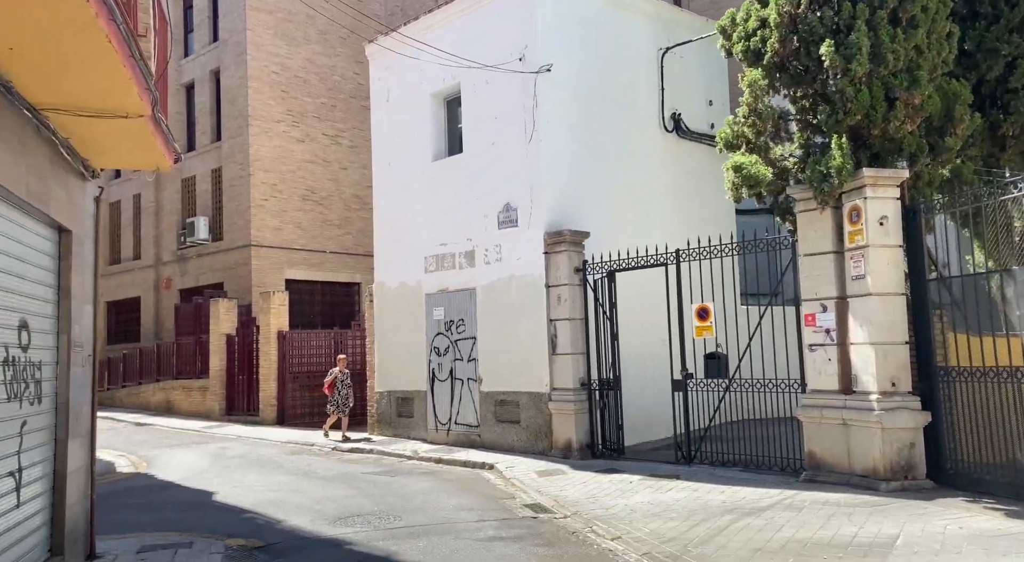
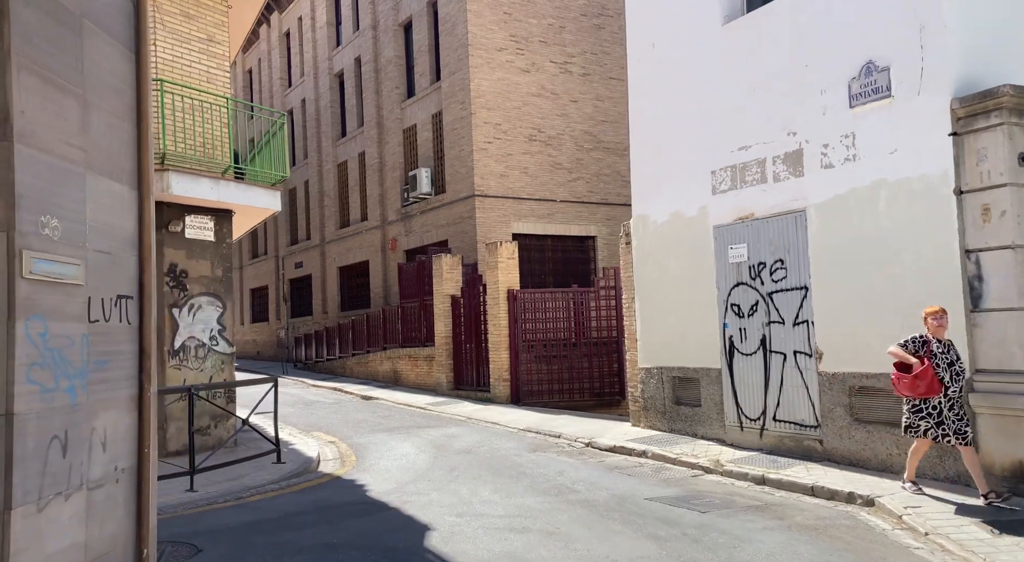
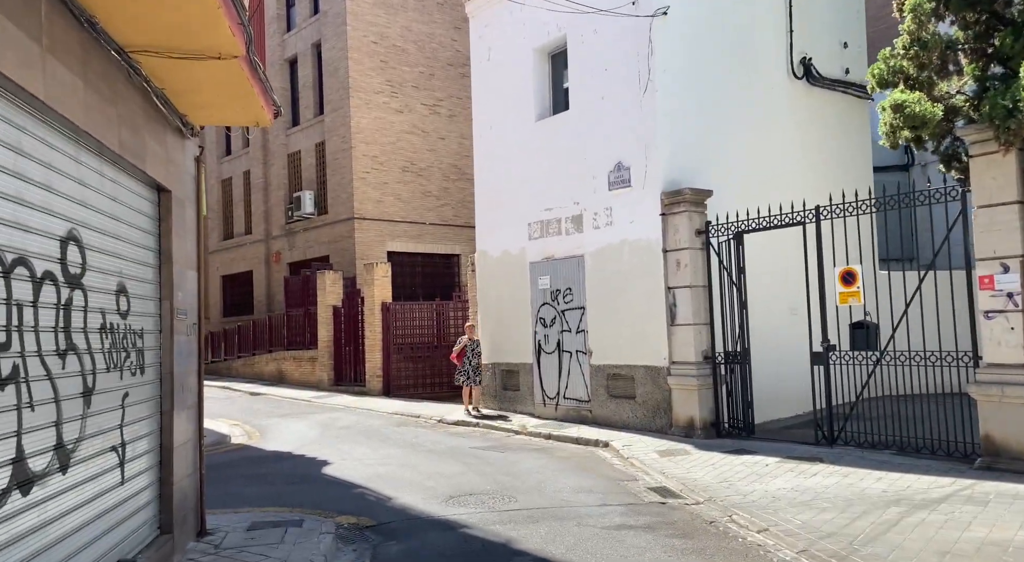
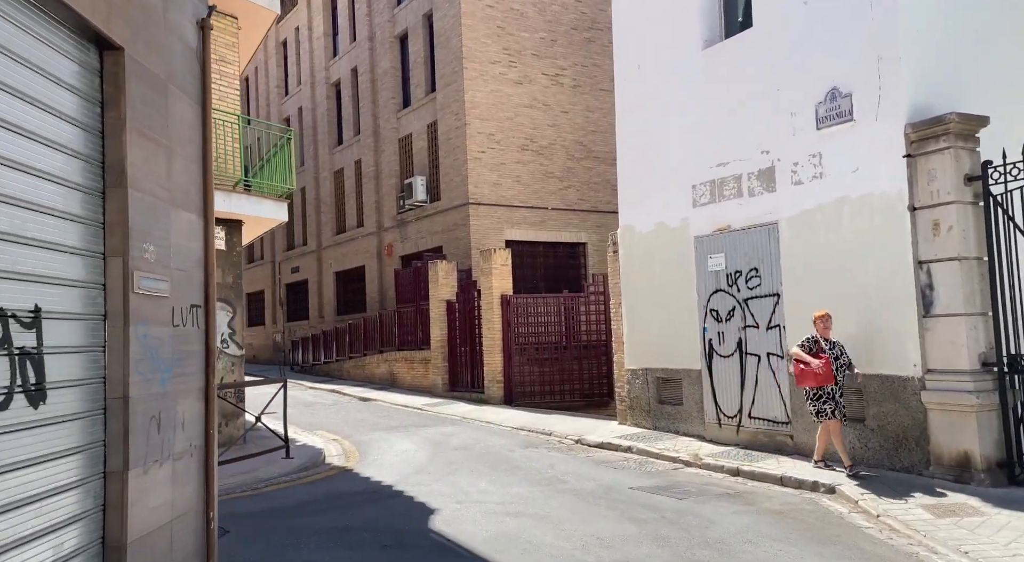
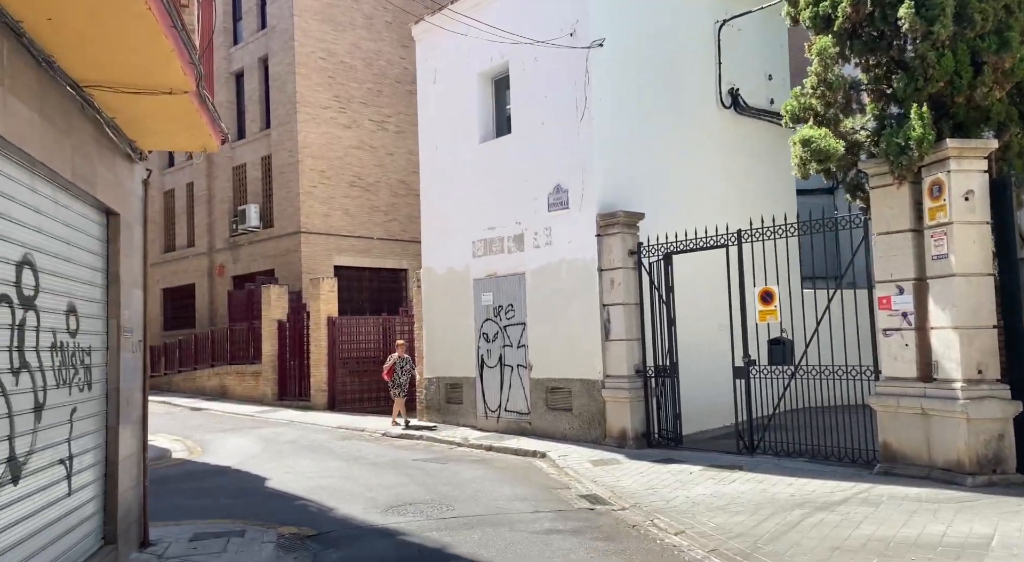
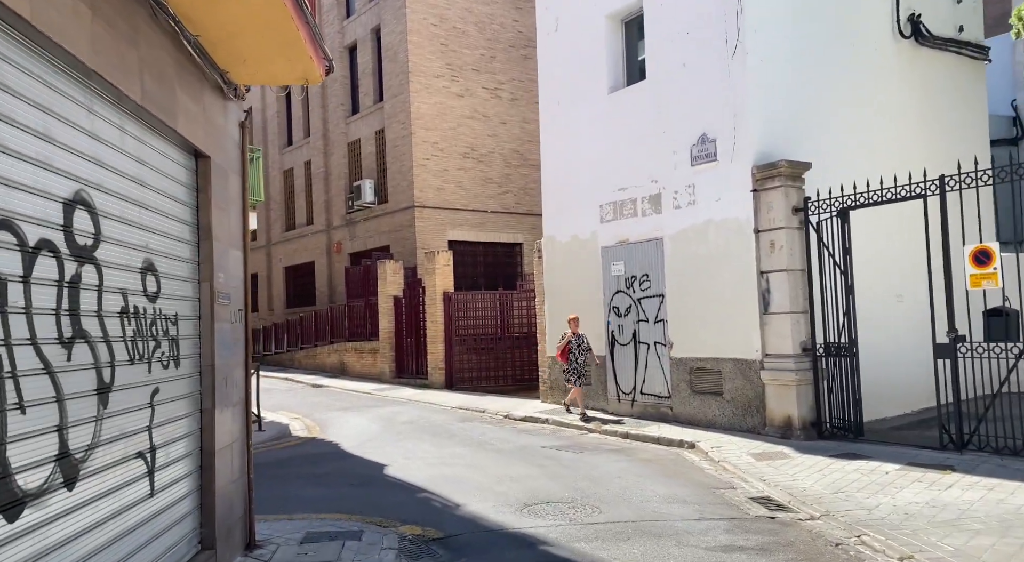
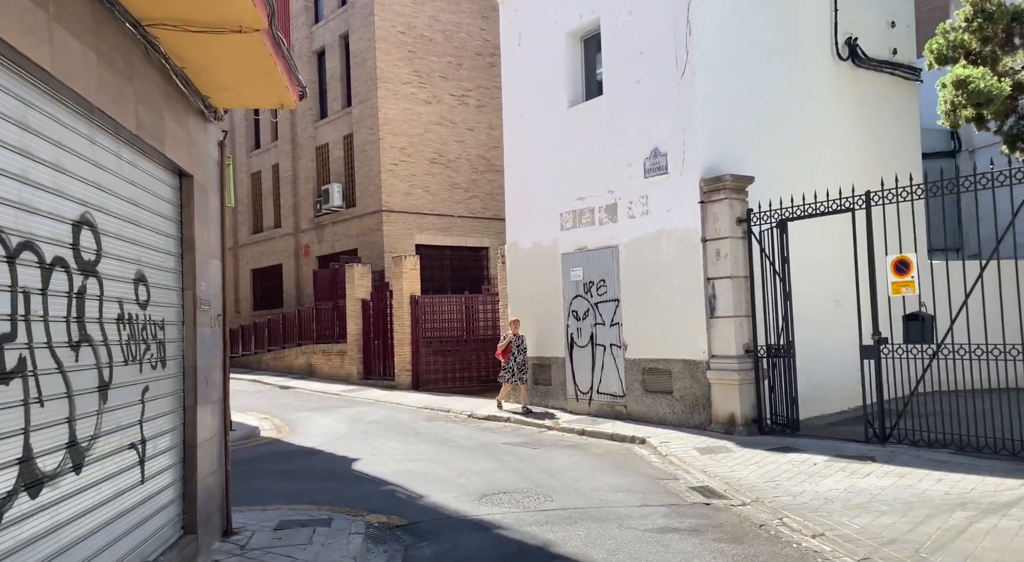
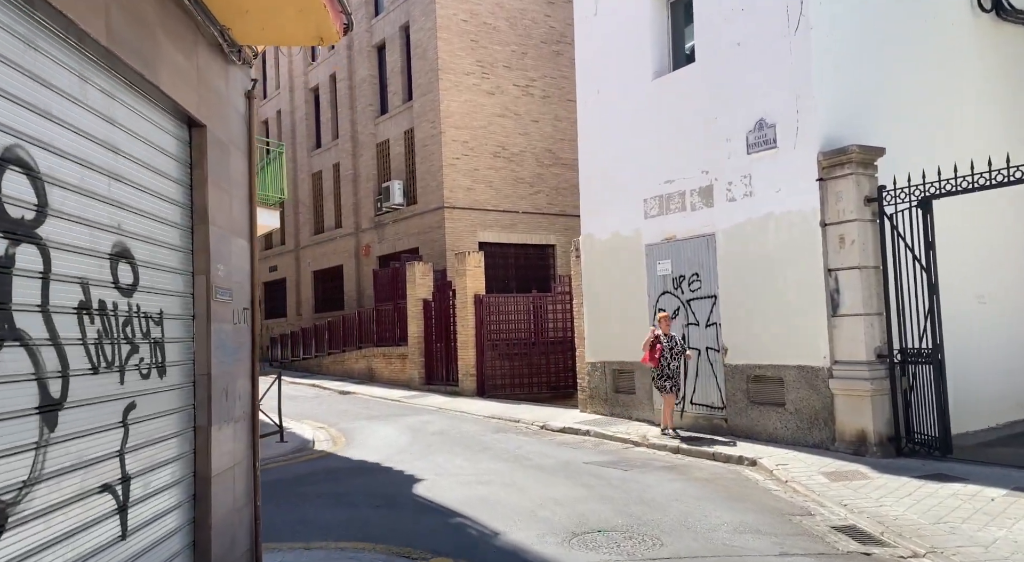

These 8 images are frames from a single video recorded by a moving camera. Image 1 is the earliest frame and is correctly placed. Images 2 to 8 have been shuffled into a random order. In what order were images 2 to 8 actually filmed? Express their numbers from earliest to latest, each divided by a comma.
5, 3, 7, 6, 8, 4, 2
